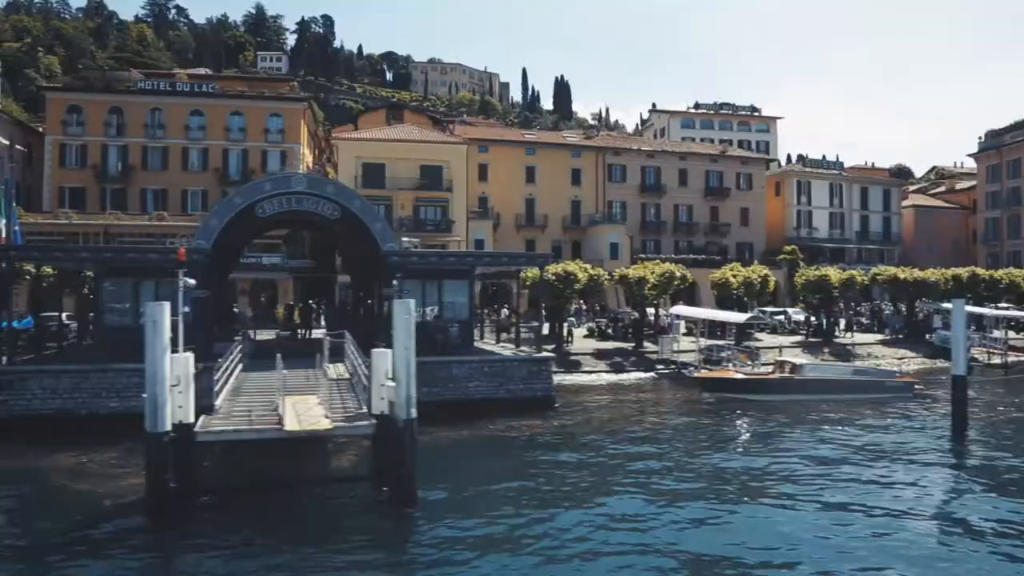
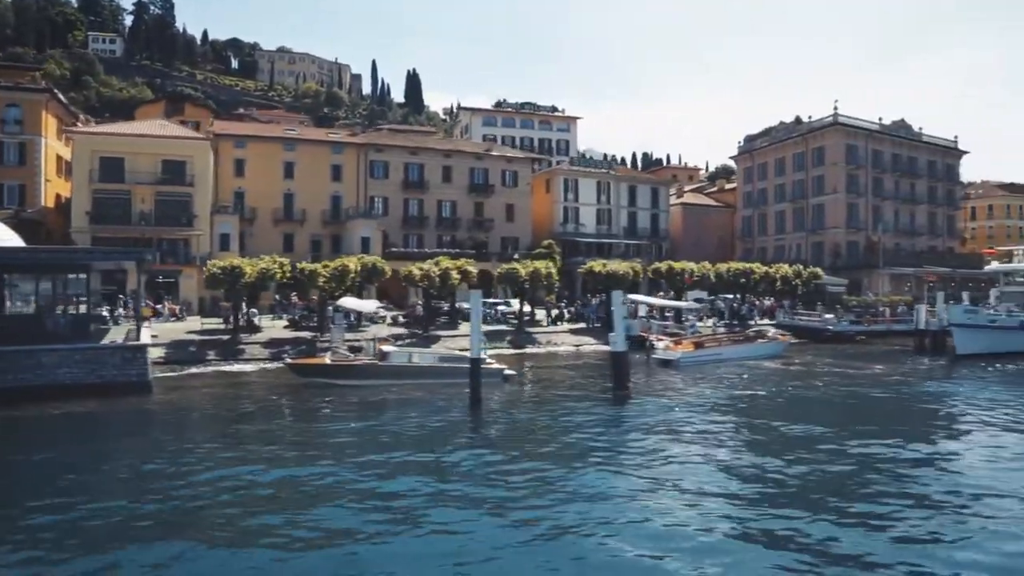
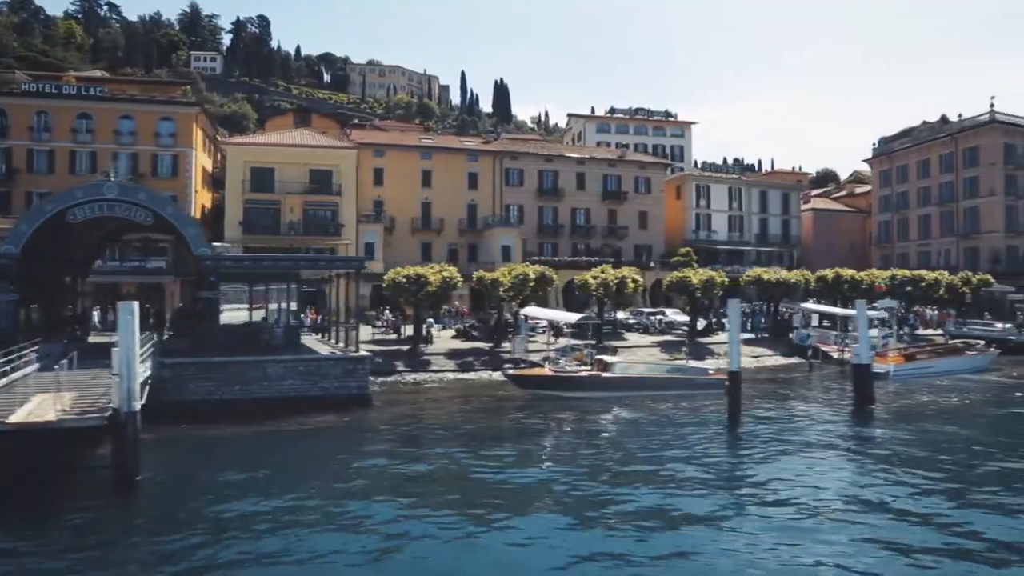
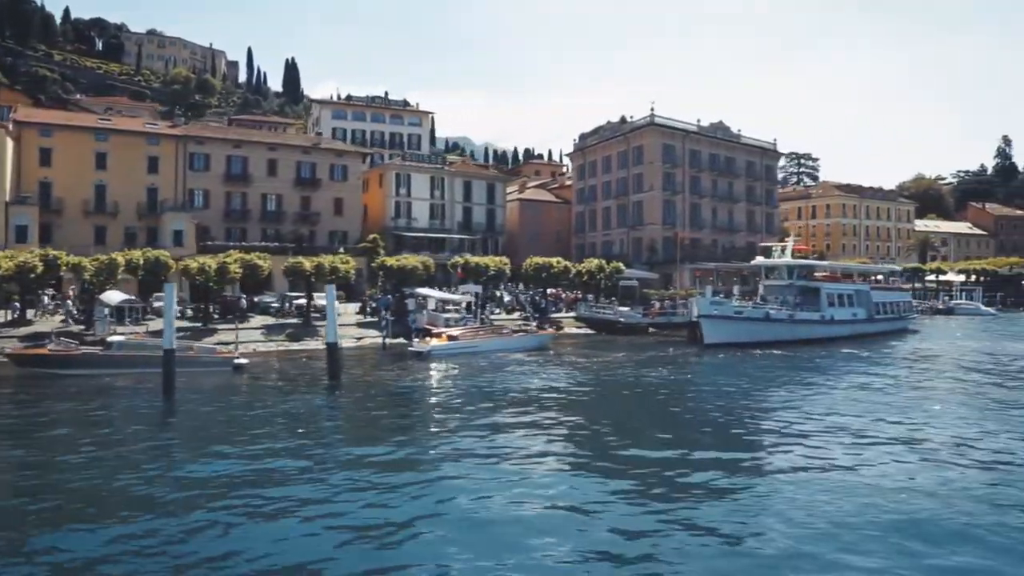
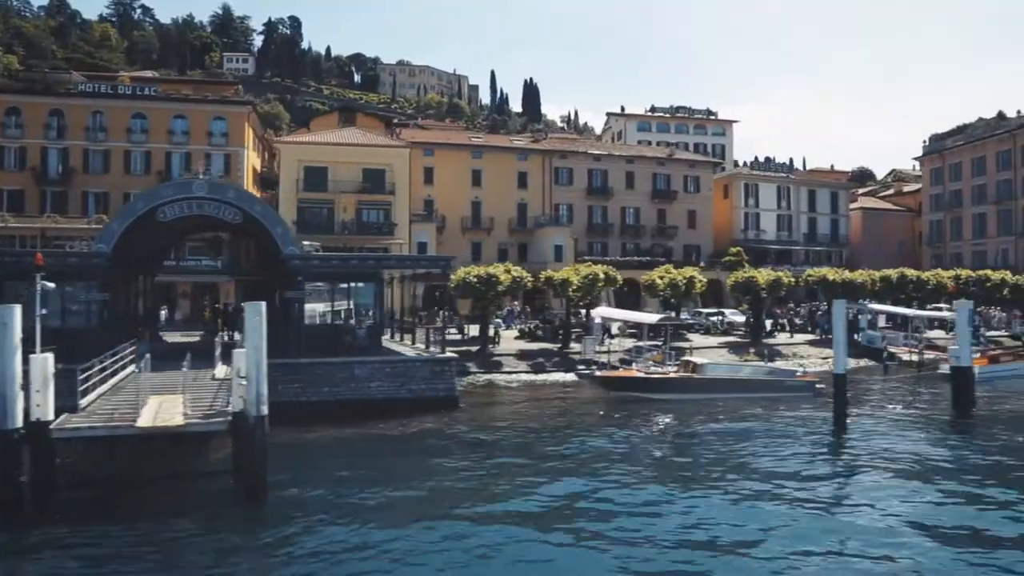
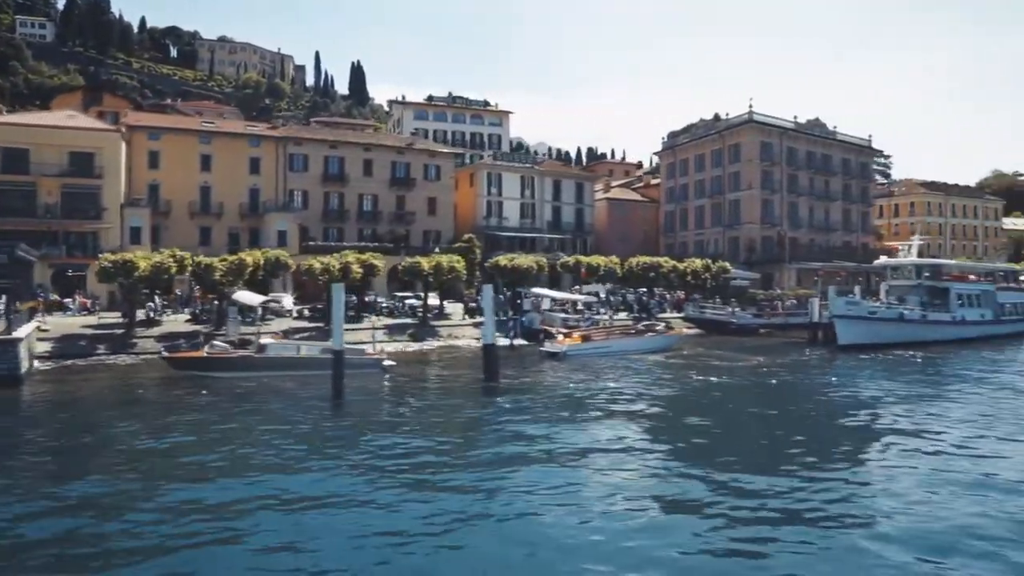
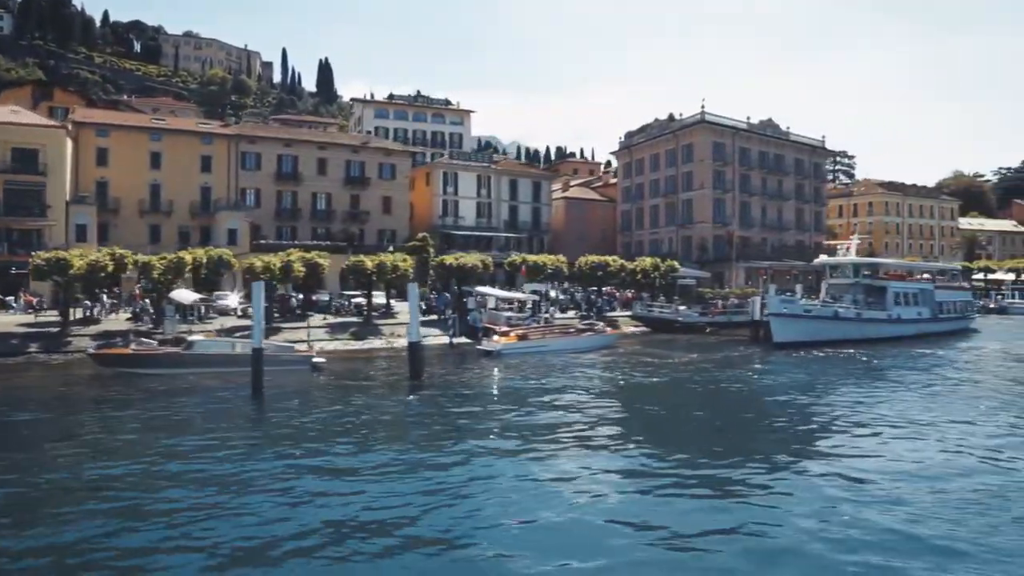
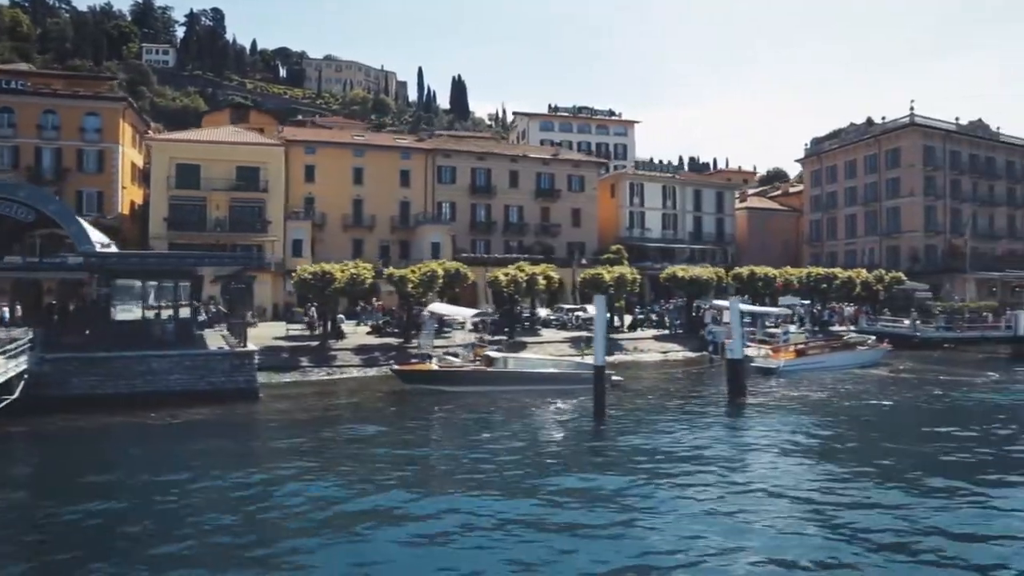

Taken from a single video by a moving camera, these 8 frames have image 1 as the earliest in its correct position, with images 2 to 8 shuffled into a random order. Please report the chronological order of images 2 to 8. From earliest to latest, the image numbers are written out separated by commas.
5, 3, 8, 2, 6, 7, 4
